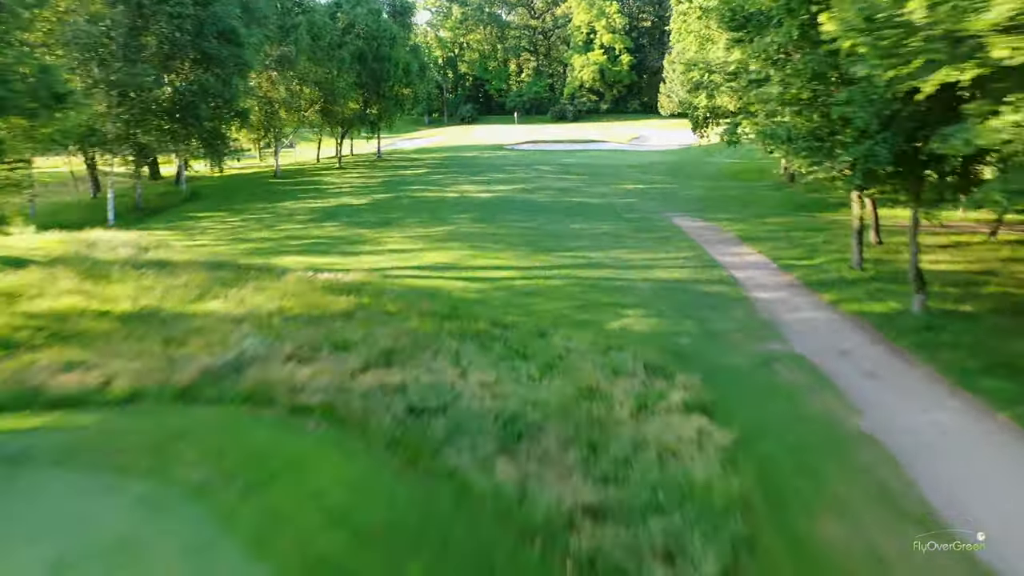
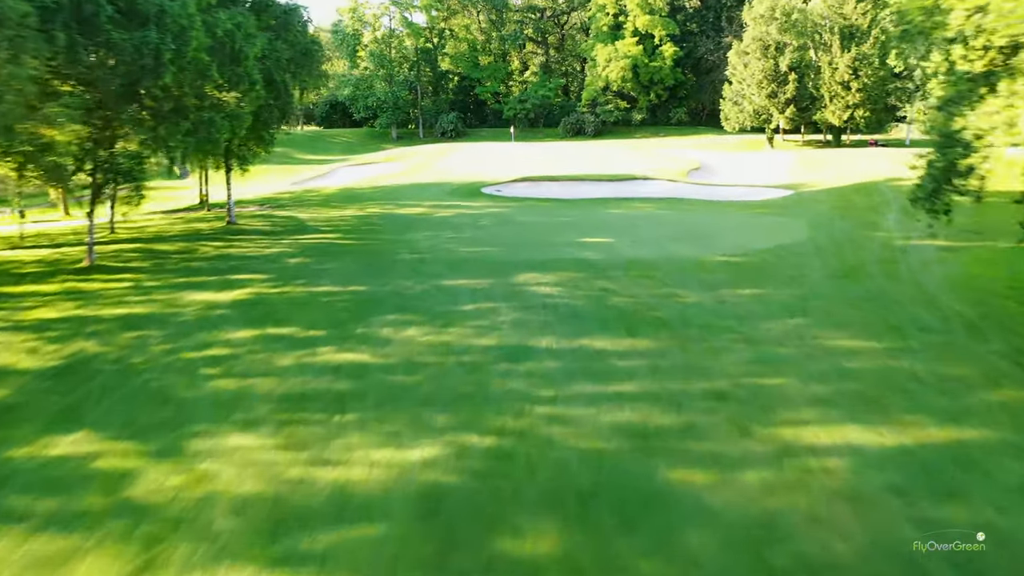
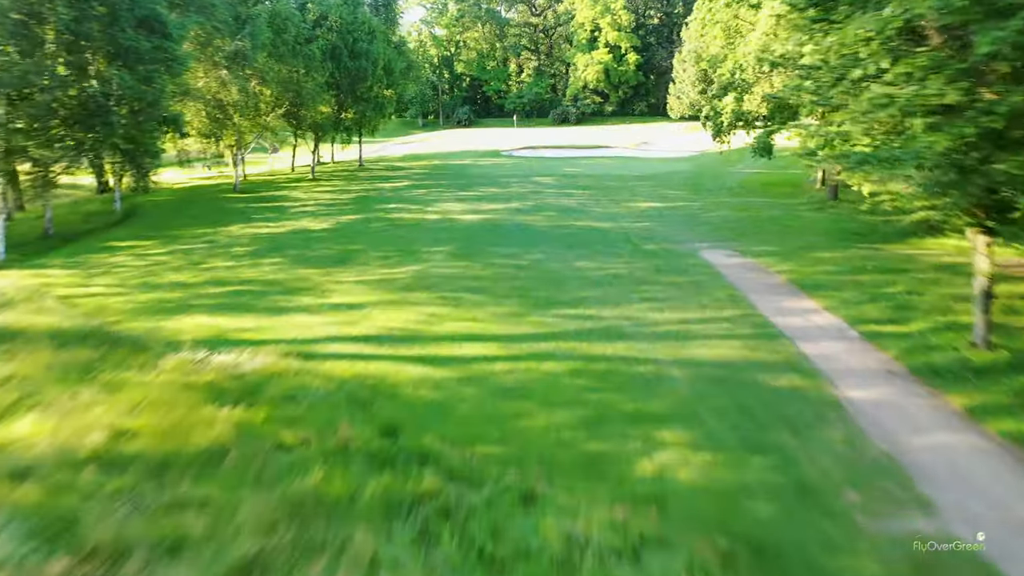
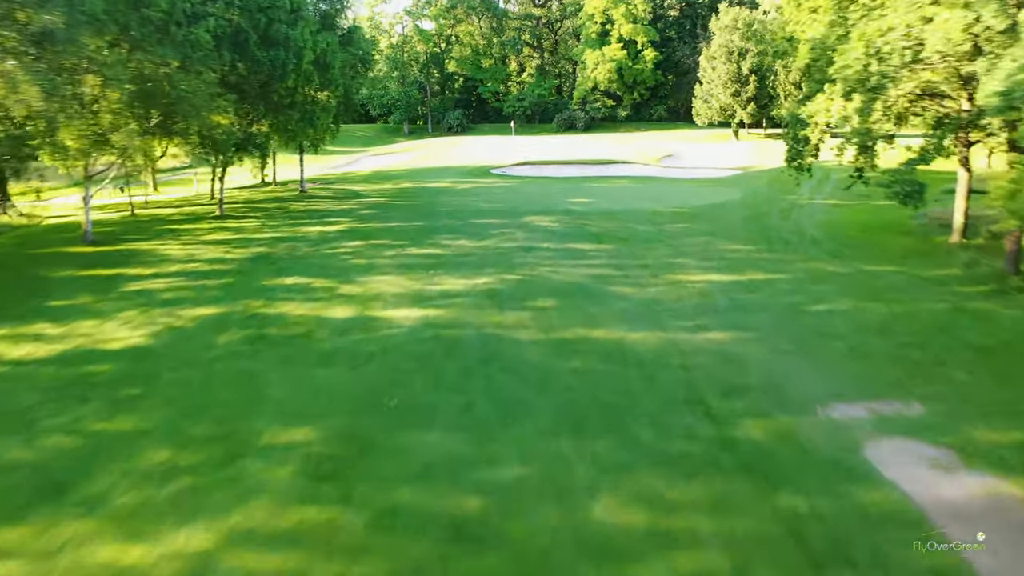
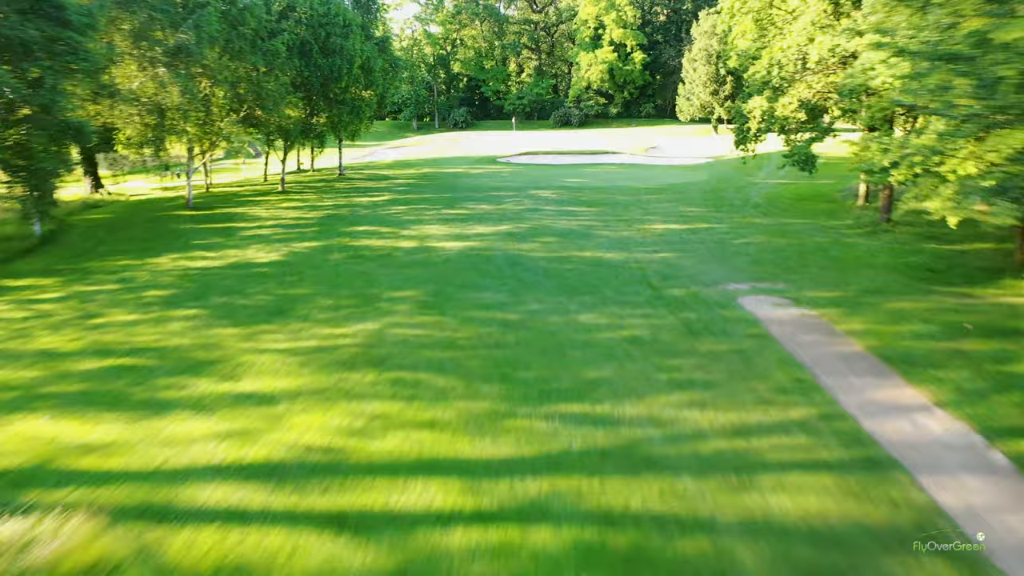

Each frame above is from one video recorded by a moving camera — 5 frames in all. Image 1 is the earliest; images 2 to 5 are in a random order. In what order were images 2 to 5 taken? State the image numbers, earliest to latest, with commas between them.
3, 5, 4, 2
